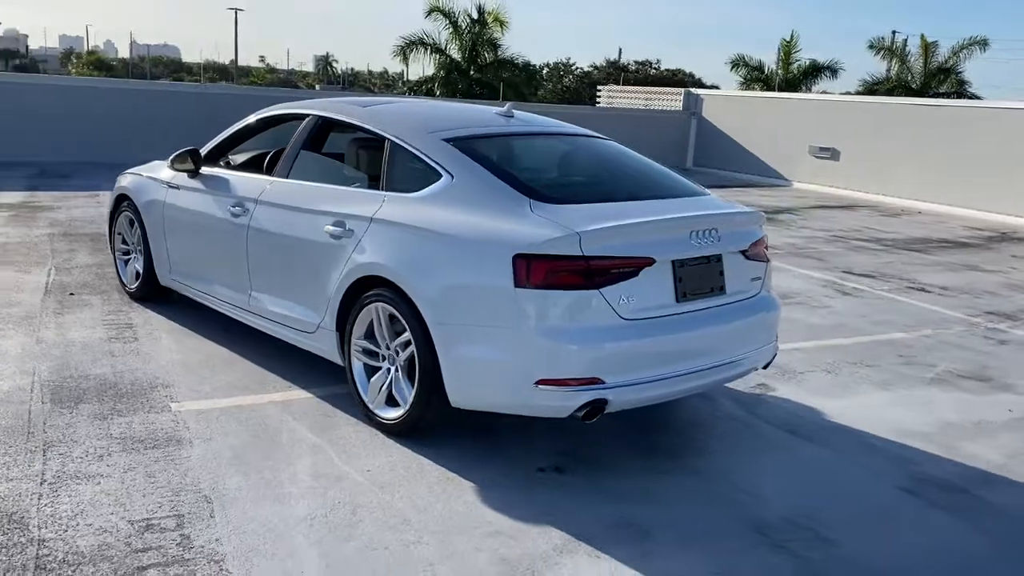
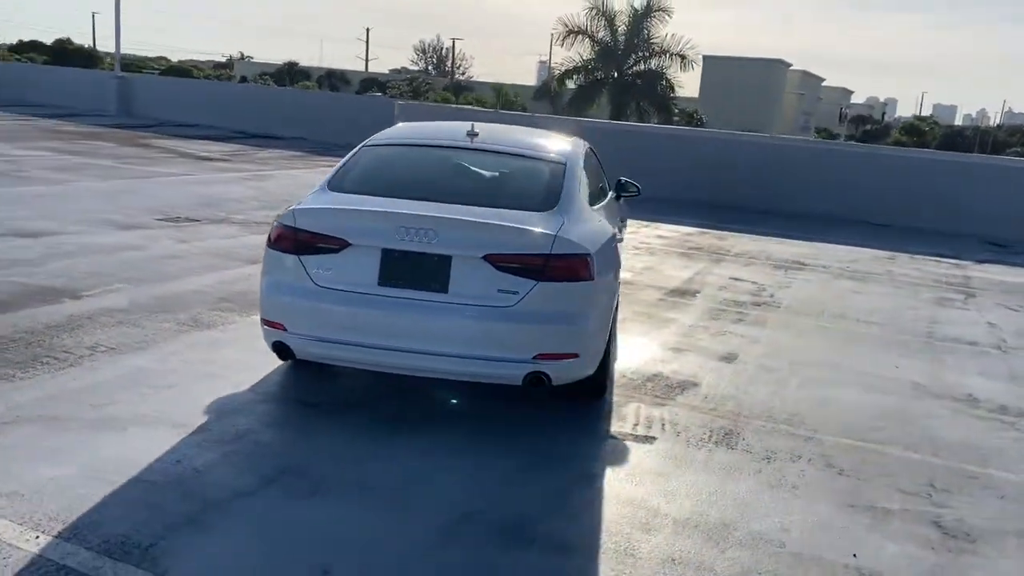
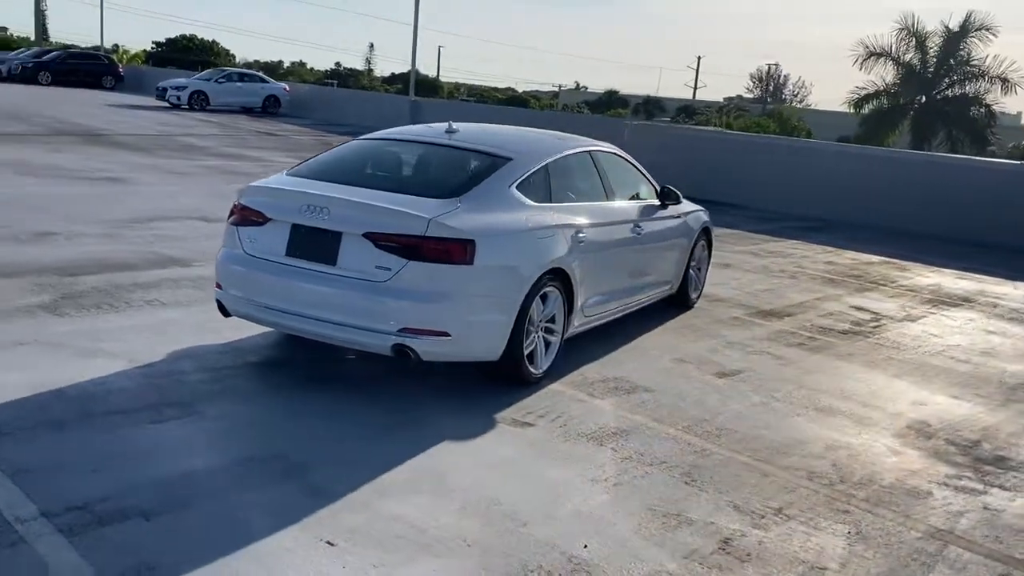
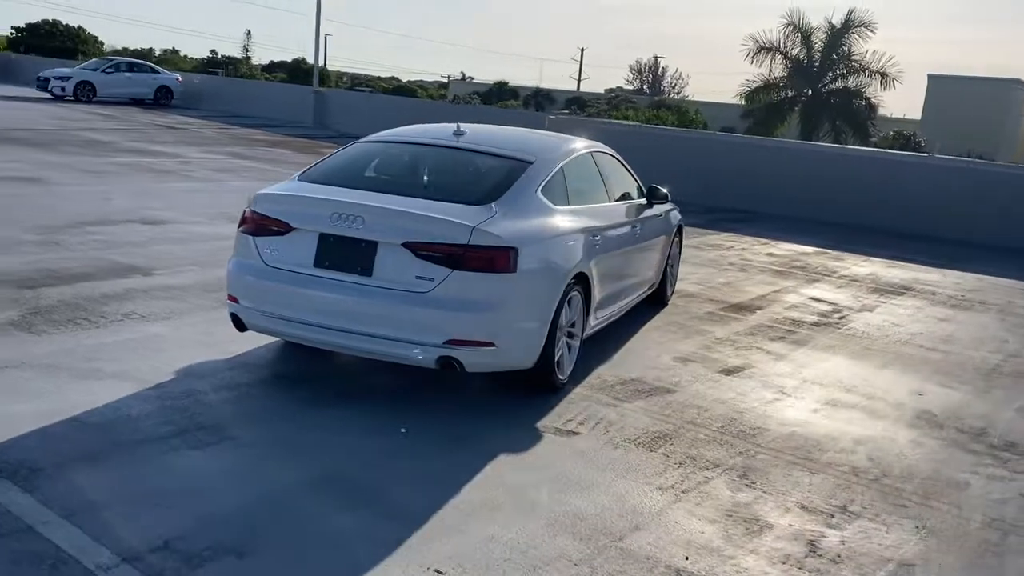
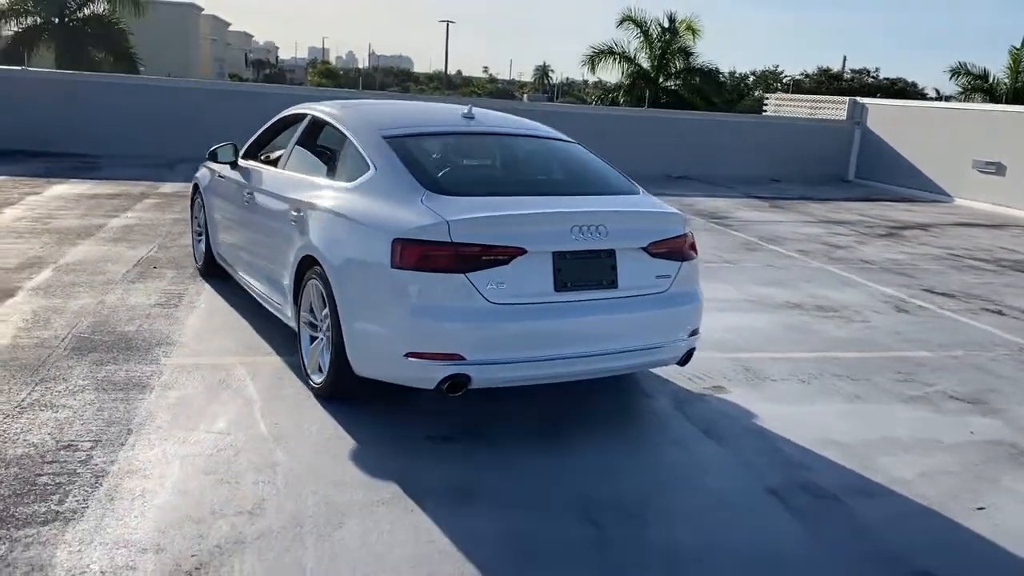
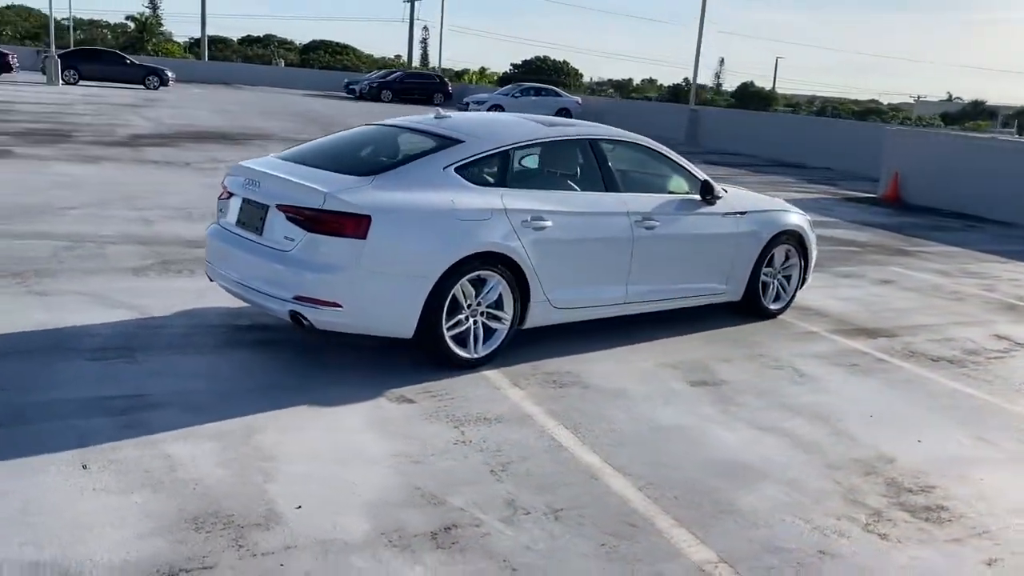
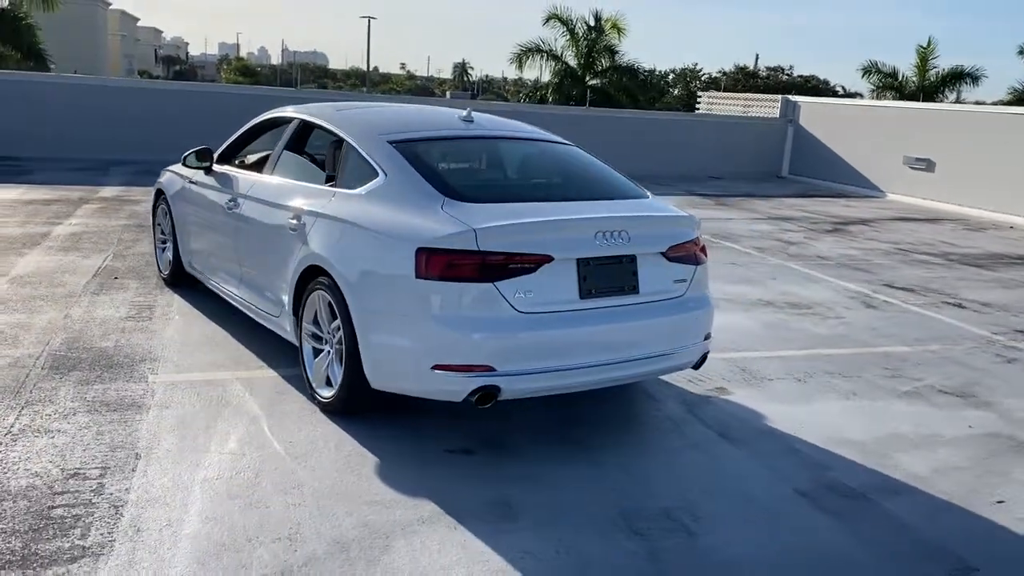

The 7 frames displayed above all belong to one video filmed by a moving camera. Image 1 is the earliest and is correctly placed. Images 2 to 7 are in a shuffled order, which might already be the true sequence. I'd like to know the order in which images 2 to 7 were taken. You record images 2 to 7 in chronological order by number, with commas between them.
7, 5, 2, 4, 3, 6
